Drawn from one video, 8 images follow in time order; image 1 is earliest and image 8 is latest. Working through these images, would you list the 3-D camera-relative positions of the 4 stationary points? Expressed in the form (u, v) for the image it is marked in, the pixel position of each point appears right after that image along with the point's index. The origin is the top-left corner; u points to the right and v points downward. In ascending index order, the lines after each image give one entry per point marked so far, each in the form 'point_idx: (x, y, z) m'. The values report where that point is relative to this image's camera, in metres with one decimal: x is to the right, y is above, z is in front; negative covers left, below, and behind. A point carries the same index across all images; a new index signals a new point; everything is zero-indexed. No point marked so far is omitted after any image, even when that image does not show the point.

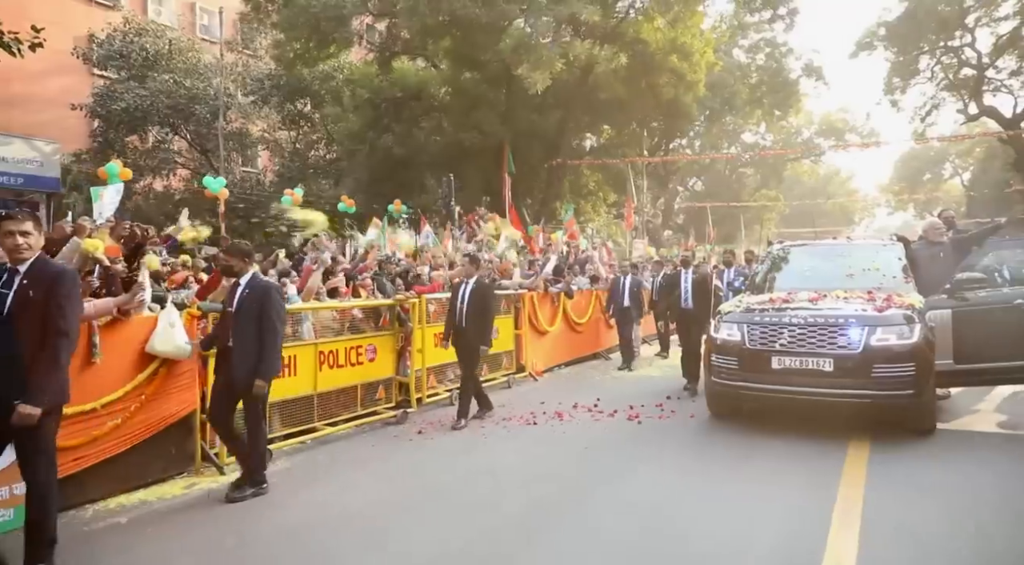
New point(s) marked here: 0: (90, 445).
0: (-2.5, -1.0, +4.1) m
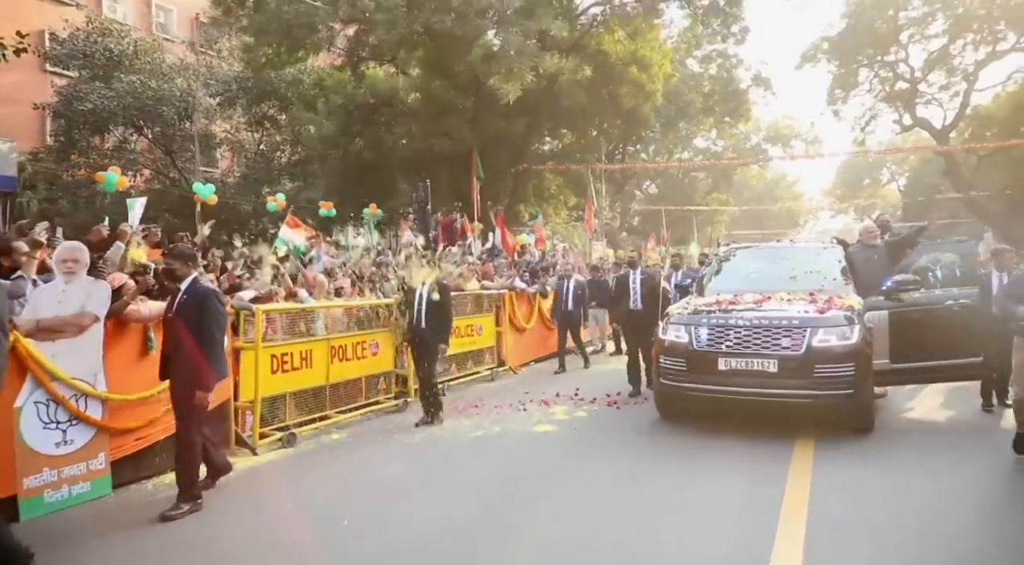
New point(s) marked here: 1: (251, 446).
0: (-2.4, -1.0, +4.6) m
1: (-2.0, -1.3, +5.3) m
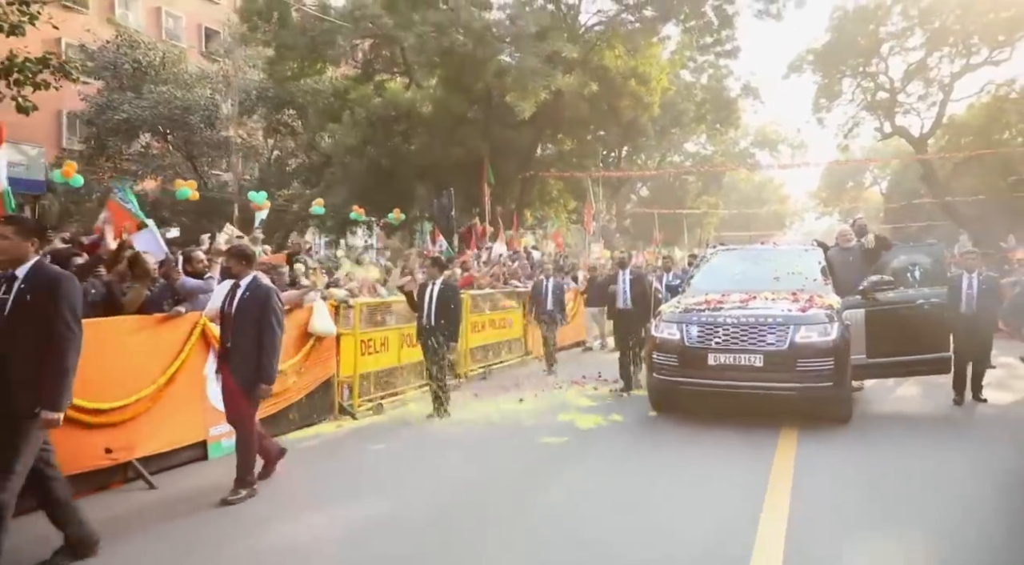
0: (-2.0, -1.0, +5.8) m
1: (-1.6, -1.3, +6.6) m
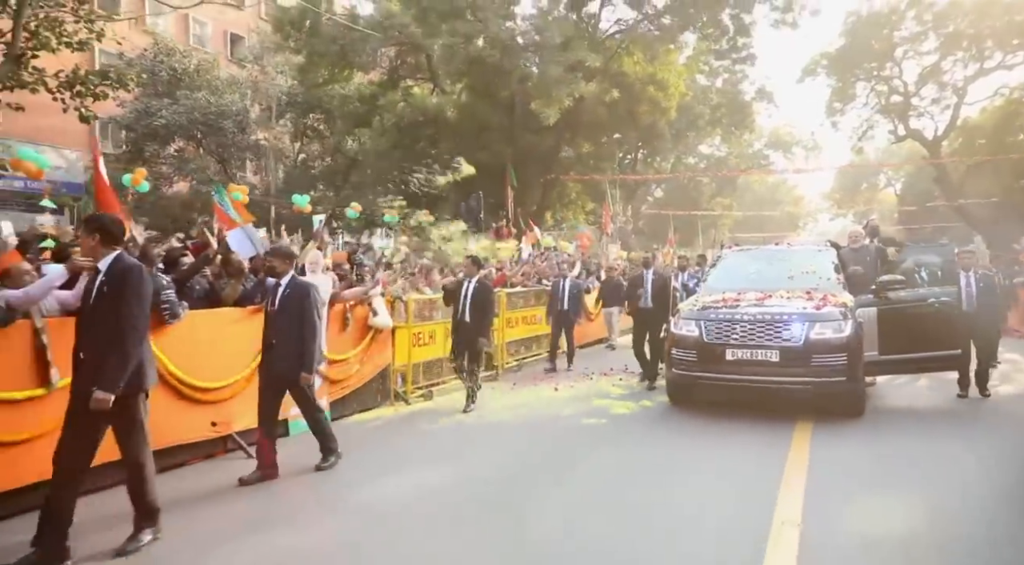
0: (-1.6, -0.9, +6.5) m
1: (-1.2, -1.2, +7.3) m
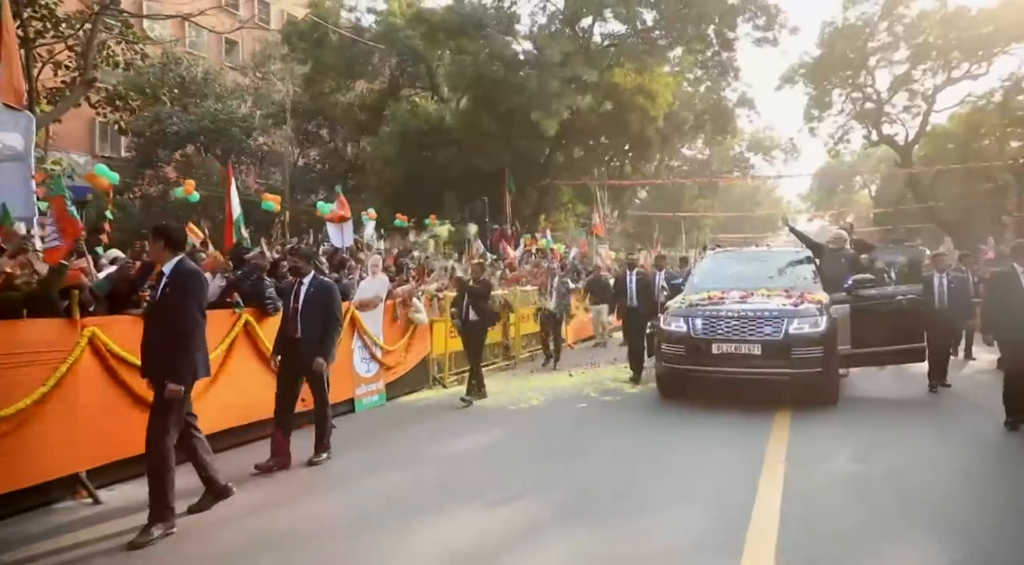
0: (-1.3, -0.9, +7.5) m
1: (-0.9, -1.2, +8.3) m
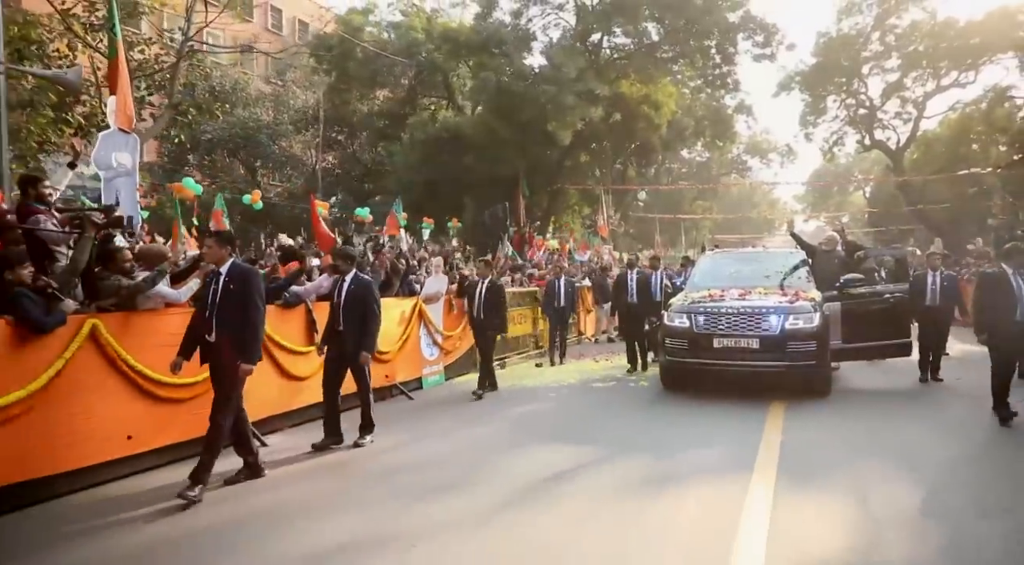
0: (-0.8, -0.9, +8.8) m
1: (-0.4, -1.2, +9.6) m
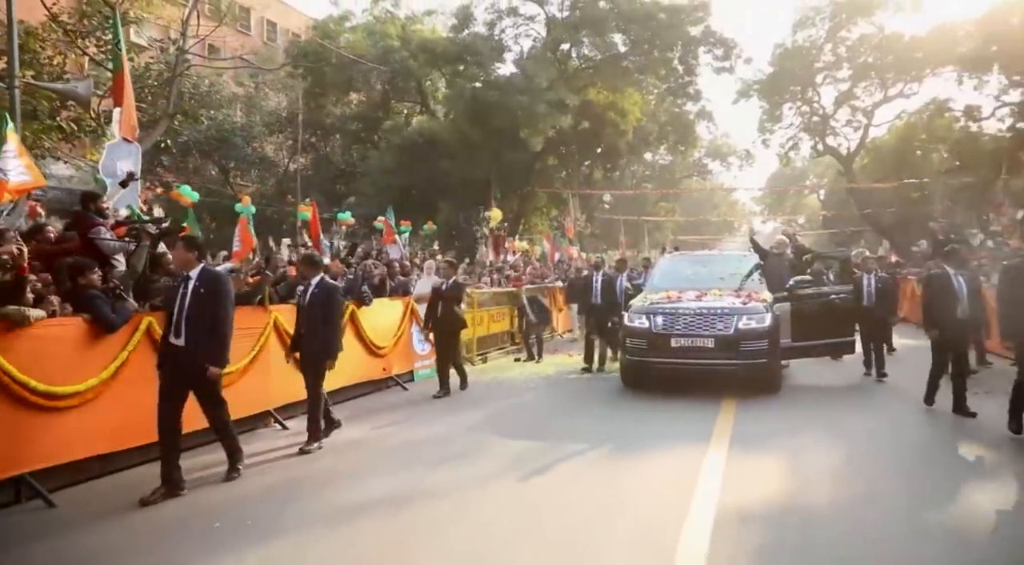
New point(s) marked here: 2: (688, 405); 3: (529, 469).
0: (-1.1, -0.9, +9.5) m
1: (-0.7, -1.2, +10.3) m
2: (+2.4, -1.5, +9.0) m
3: (+0.1, -1.4, +5.2) m
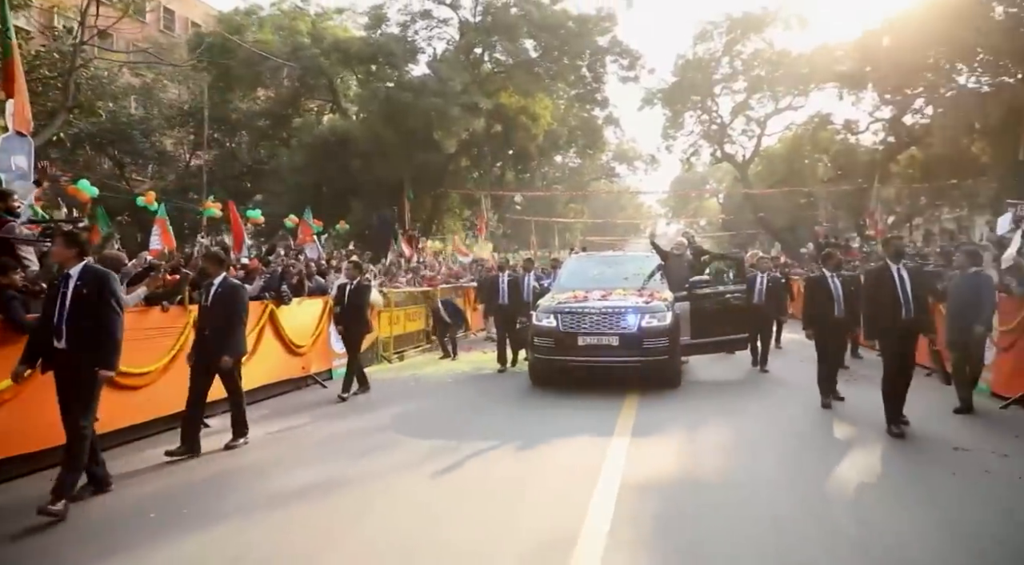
0: (-2.3, -0.9, +9.6) m
1: (-2.0, -1.2, +10.5) m
2: (+1.3, -1.5, +9.6) m
3: (-0.5, -1.4, +5.5) m
